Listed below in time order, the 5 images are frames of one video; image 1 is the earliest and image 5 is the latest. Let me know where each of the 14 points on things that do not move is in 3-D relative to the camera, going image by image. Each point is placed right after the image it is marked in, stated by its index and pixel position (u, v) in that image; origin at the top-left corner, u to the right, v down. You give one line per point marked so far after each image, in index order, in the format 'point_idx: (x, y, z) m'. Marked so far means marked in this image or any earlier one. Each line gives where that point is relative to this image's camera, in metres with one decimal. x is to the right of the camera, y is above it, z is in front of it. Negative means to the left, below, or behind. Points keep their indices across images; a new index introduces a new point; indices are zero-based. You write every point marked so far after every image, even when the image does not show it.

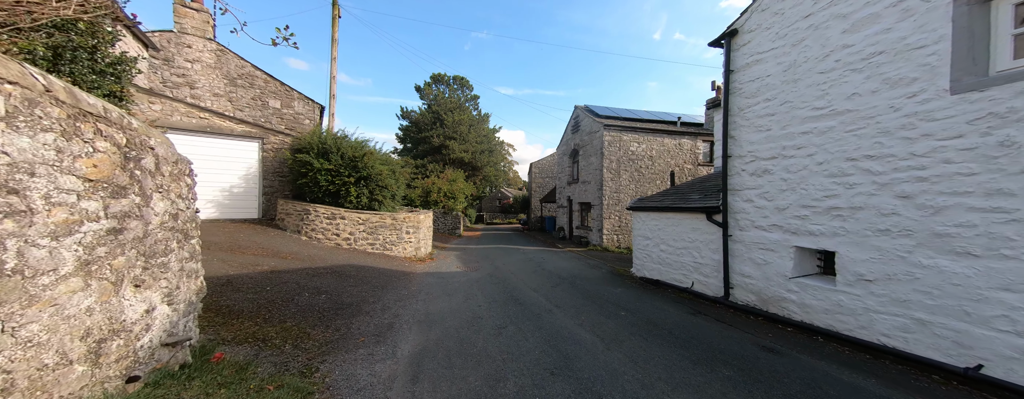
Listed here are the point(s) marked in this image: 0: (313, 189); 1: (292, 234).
0: (-5.9, +0.3, +8.3) m
1: (-6.3, -1.0, +8.1) m
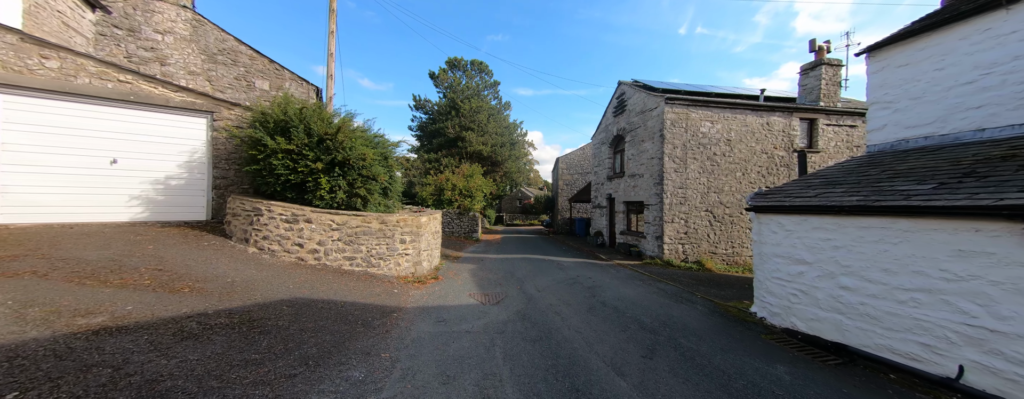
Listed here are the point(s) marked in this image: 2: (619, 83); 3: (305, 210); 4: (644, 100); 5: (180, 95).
0: (-5.1, +0.4, +5.9) m
1: (-5.5, -0.9, +5.7) m
2: (+4.8, +5.2, +12.6) m
3: (-4.2, -0.2, +5.7) m
4: (+5.1, +3.9, +10.9) m
5: (-7.6, +2.4, +6.4) m
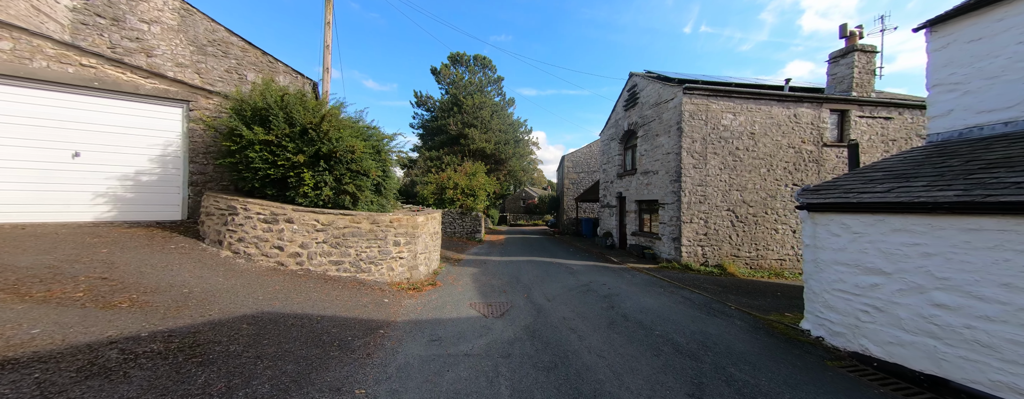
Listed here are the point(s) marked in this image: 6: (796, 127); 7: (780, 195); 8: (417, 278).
0: (-4.9, +0.5, +5.2) m
1: (-5.4, -0.8, +5.0) m
2: (+5.0, +5.2, +11.8) m
3: (-4.1, -0.2, +5.1) m
4: (+5.3, +3.9, +10.2) m
5: (-7.4, +2.4, +5.8) m
6: (+9.3, +2.4, +9.3) m
7: (+8.7, +0.1, +9.1) m
8: (-2.1, -1.8, +6.3) m
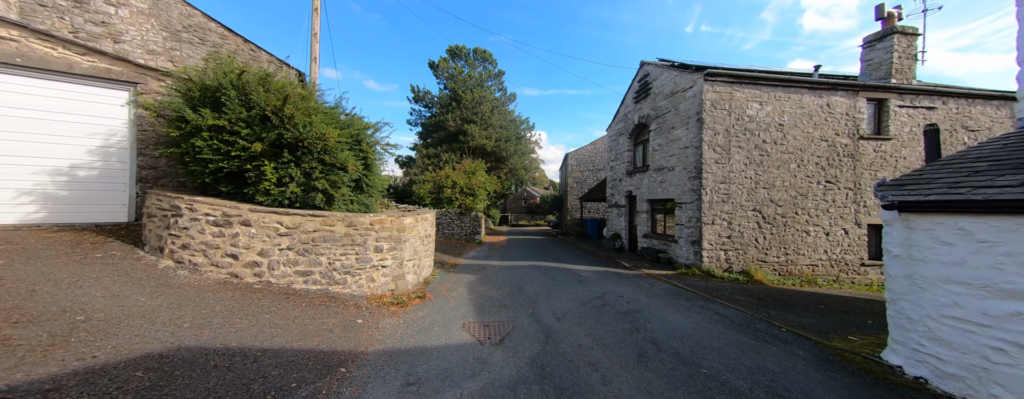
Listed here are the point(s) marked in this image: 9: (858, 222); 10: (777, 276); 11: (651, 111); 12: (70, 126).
0: (-4.9, +0.5, +4.4) m
1: (-5.4, -0.8, +4.2) m
2: (+5.0, +5.3, +10.9) m
3: (-4.1, -0.1, +4.2) m
4: (+5.3, +3.9, +9.3) m
5: (-7.4, +2.5, +5.0) m
6: (+9.3, +2.4, +8.3) m
7: (+8.7, +0.2, +8.2) m
8: (-2.1, -1.7, +5.5) m
9: (+10.2, -0.7, +8.3) m
10: (+7.4, -2.2, +7.9) m
11: (+5.1, +3.2, +10.4) m
12: (-7.5, +1.2, +4.8) m
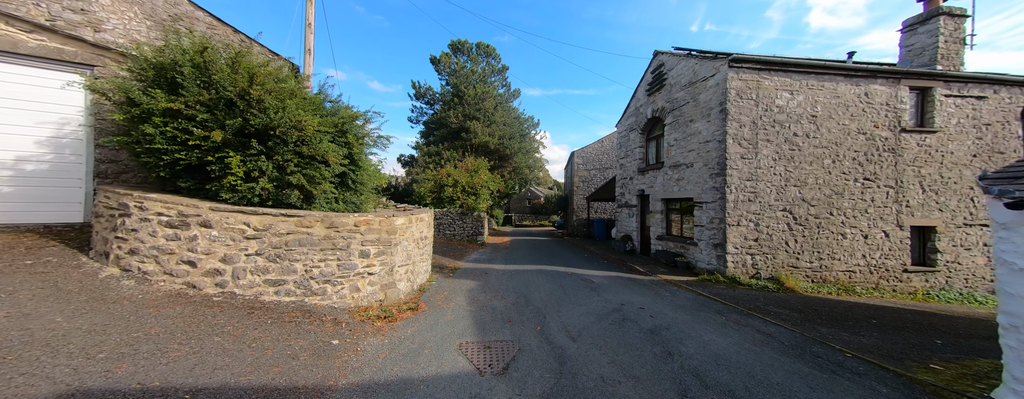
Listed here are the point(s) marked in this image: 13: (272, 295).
0: (-4.8, +0.5, +3.7) m
1: (-5.3, -0.8, +3.6) m
2: (+5.2, +5.3, +10.2) m
3: (-4.0, -0.1, +3.6) m
4: (+5.5, +4.0, +8.5) m
5: (-7.3, +2.5, +4.4) m
6: (+9.5, +2.4, +7.5) m
7: (+8.8, +0.2, +7.4) m
8: (-2.0, -1.7, +4.8) m
9: (+10.3, -0.6, +7.5) m
10: (+7.5, -2.1, +7.2) m
11: (+5.3, +3.3, +9.7) m
12: (-7.5, +1.3, +4.3) m
13: (-3.2, -1.3, +3.8) m
